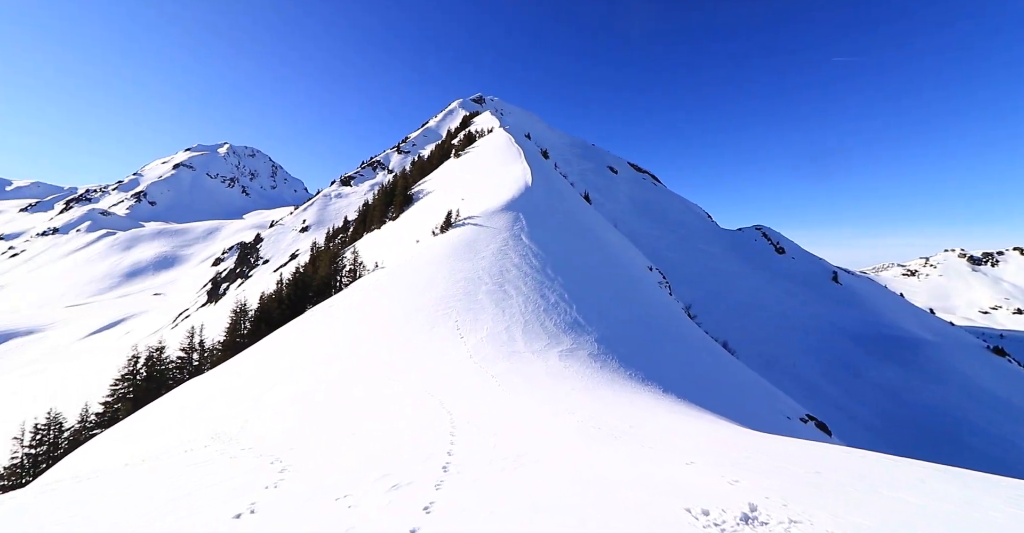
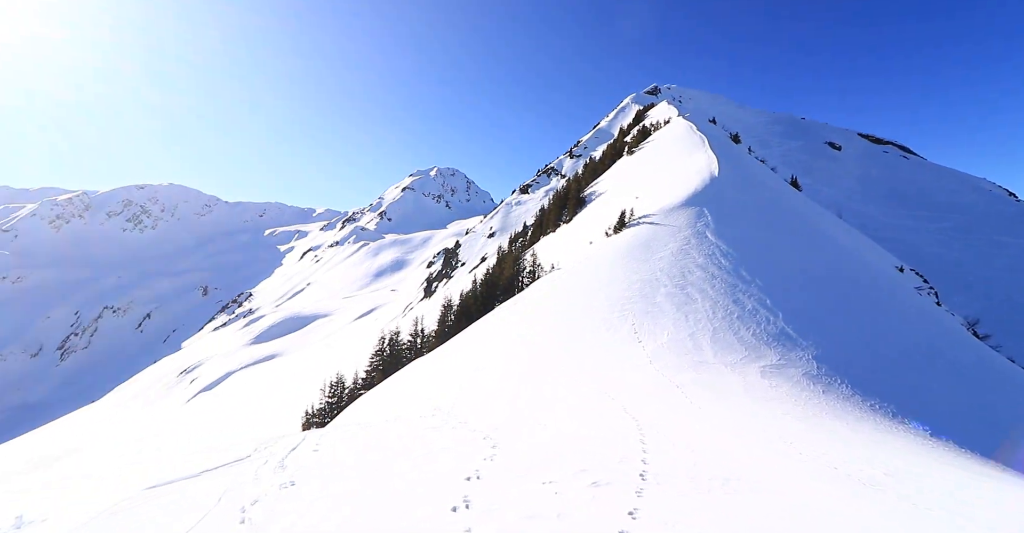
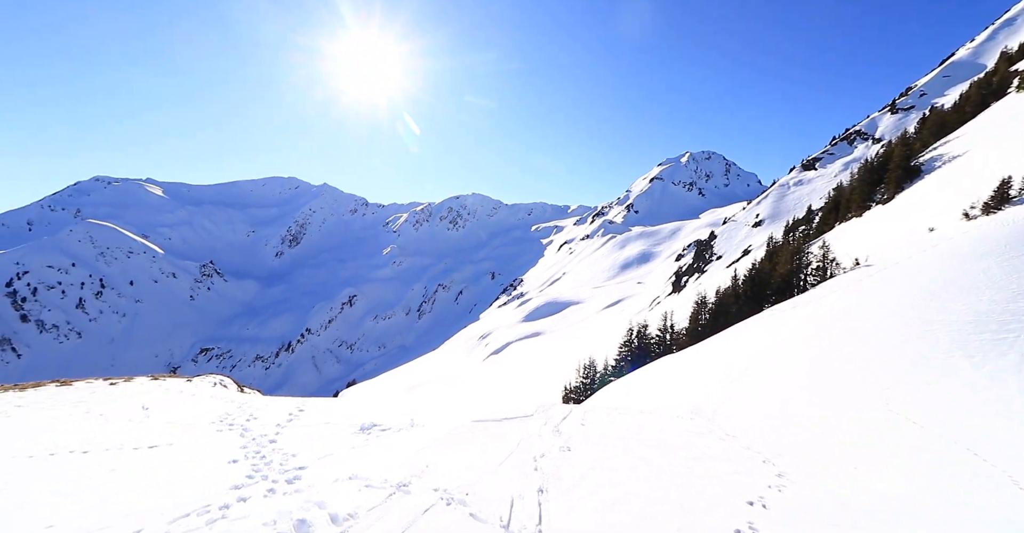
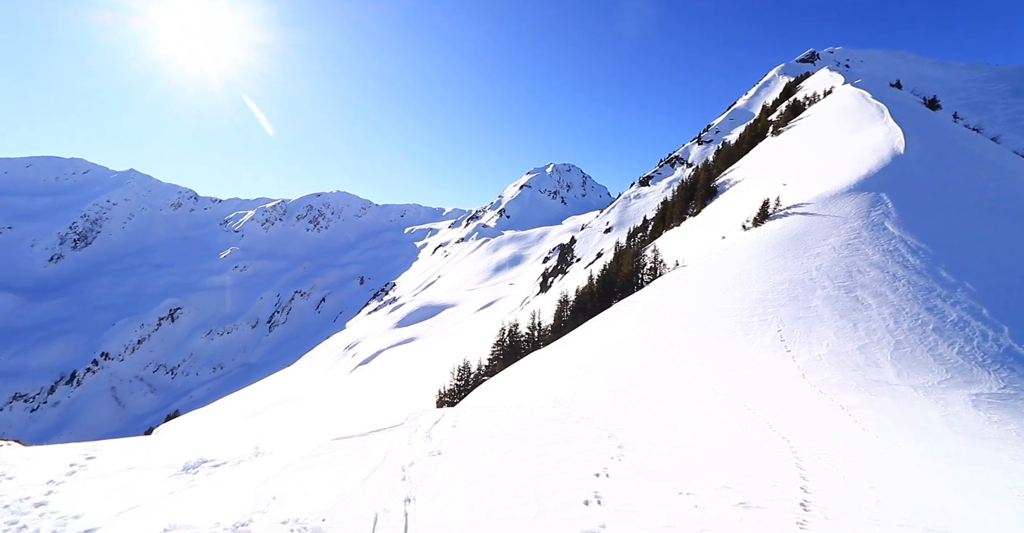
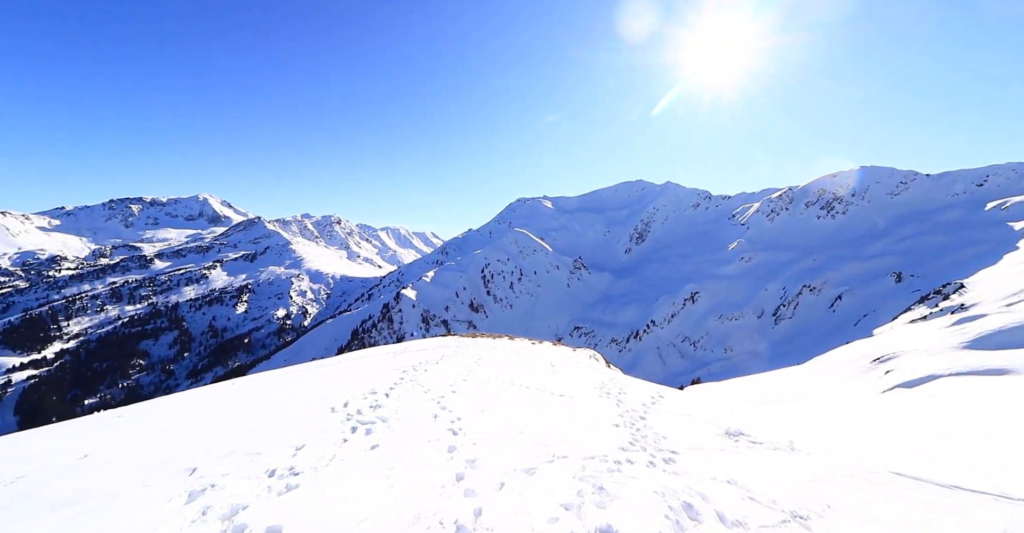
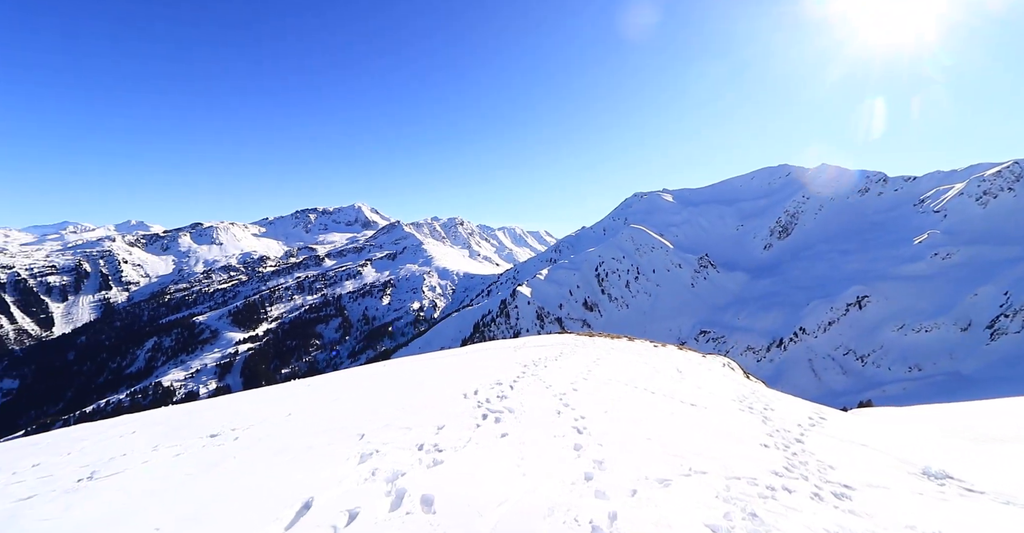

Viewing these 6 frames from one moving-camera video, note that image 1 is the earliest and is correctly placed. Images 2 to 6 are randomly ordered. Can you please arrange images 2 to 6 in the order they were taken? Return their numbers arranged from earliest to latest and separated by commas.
2, 4, 3, 5, 6
